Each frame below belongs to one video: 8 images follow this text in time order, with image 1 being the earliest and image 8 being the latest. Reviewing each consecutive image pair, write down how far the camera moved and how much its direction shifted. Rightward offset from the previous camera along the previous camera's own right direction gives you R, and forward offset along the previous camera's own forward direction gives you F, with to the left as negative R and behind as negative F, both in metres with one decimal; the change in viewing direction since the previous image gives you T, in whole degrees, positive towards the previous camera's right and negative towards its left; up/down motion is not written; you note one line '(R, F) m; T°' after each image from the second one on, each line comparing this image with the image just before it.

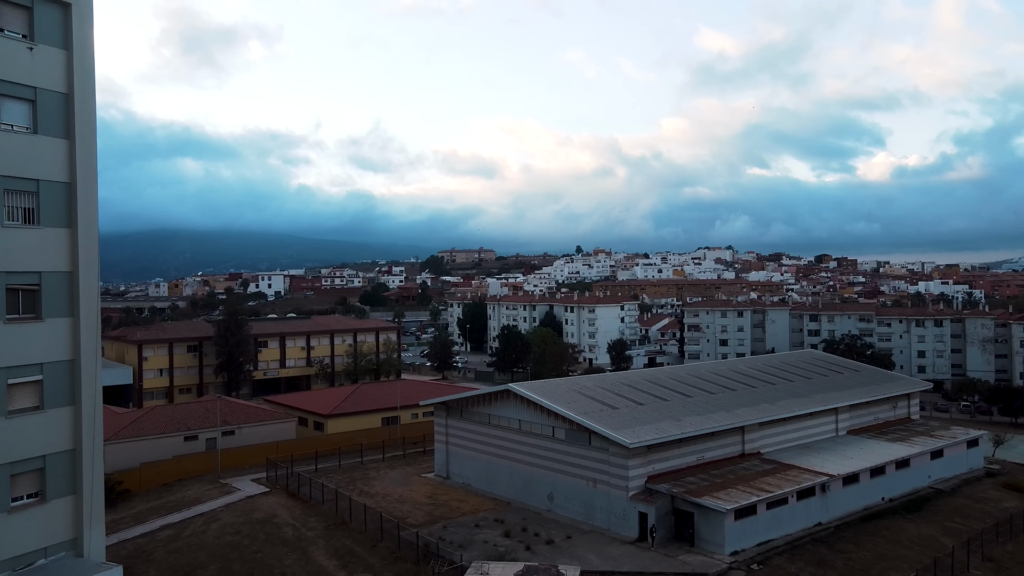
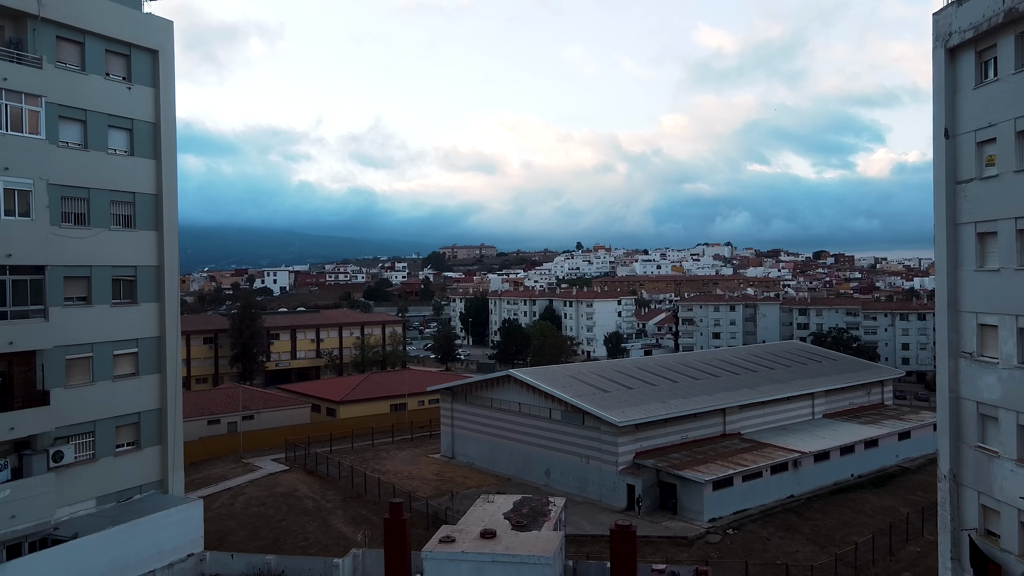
(0.0, -3.5) m; 0°
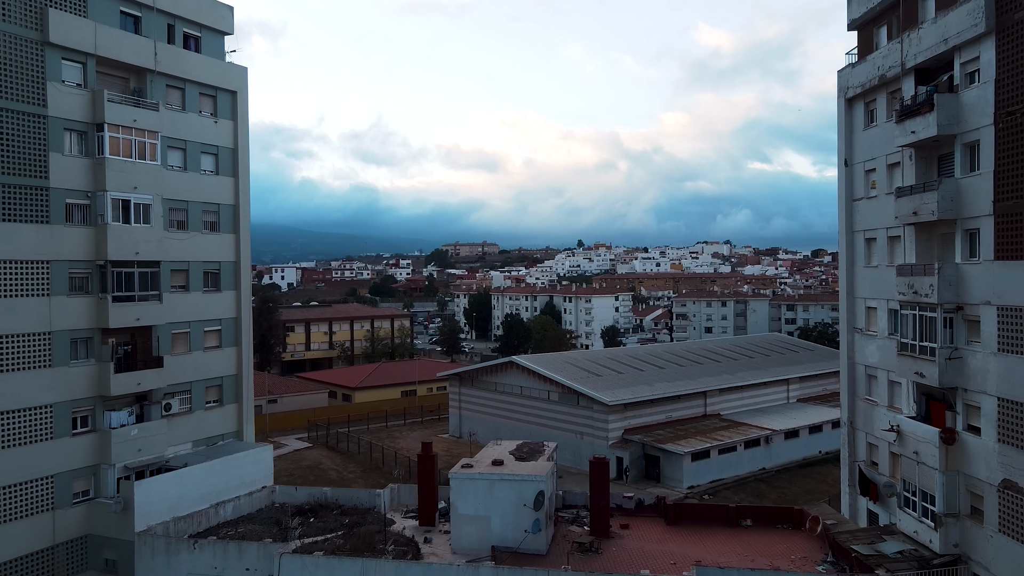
(-0.1, -4.7) m; 0°
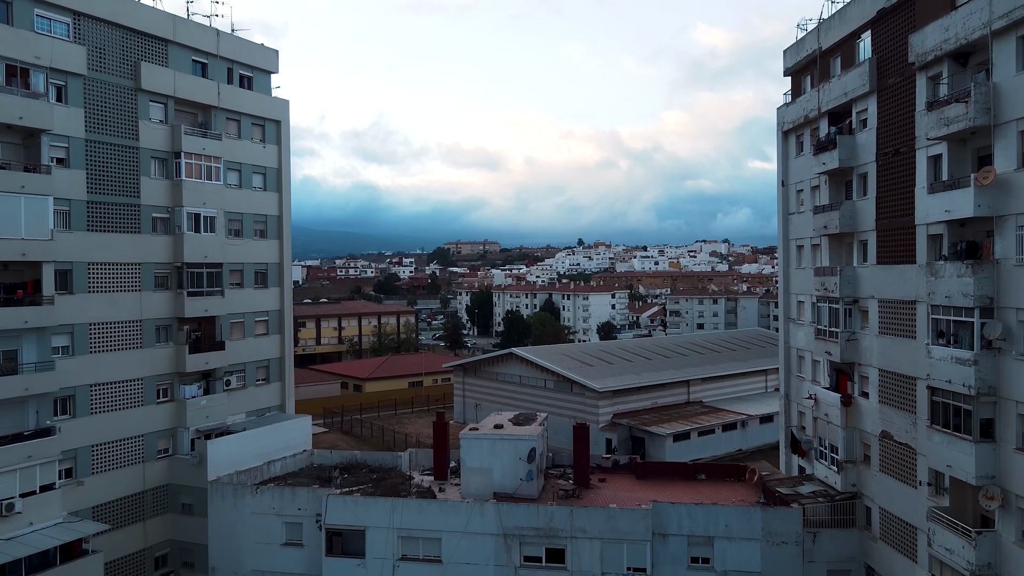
(+0.1, -4.4) m; 0°
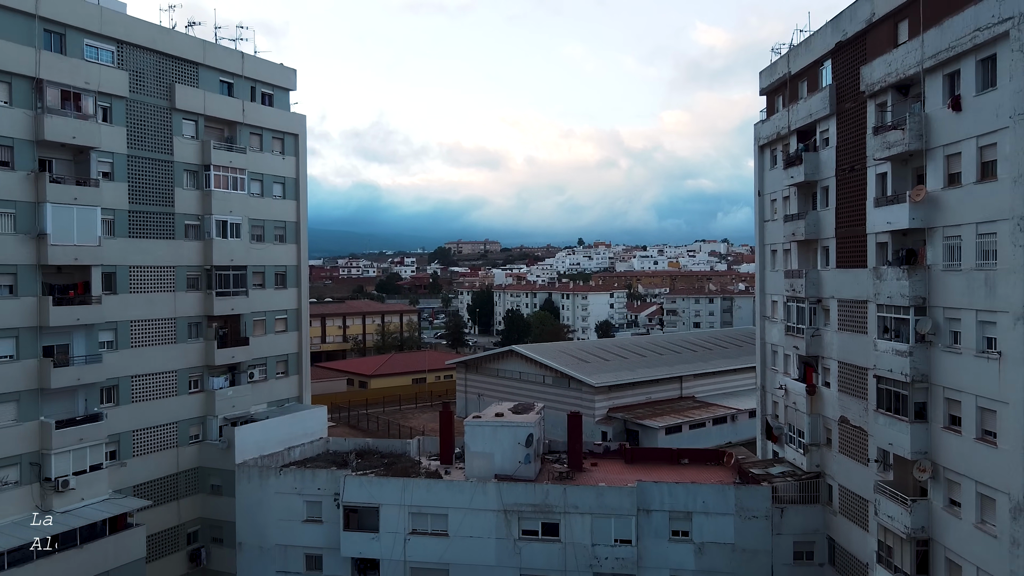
(0.0, -2.2) m; 0°
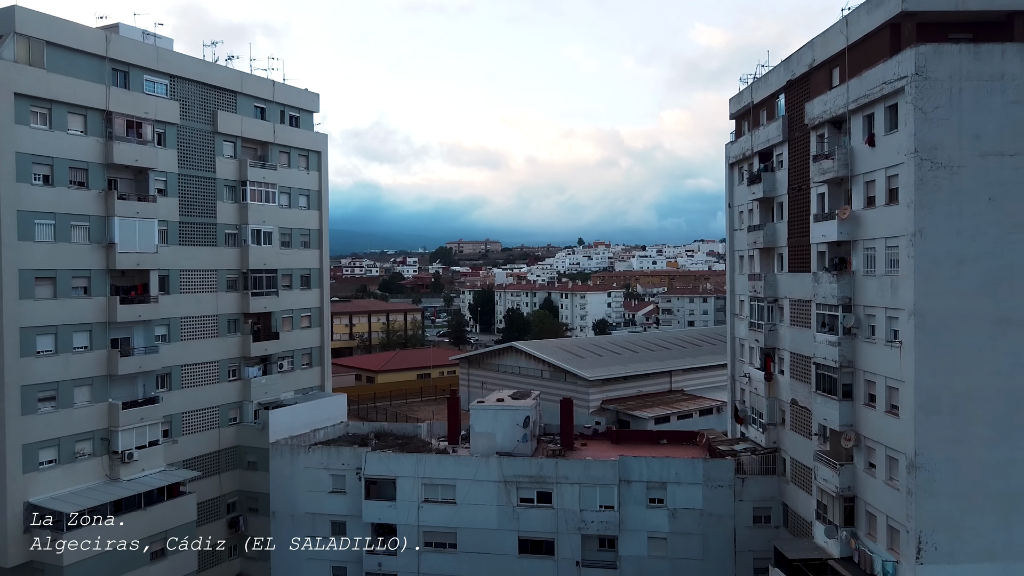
(0.0, -3.5) m; 0°
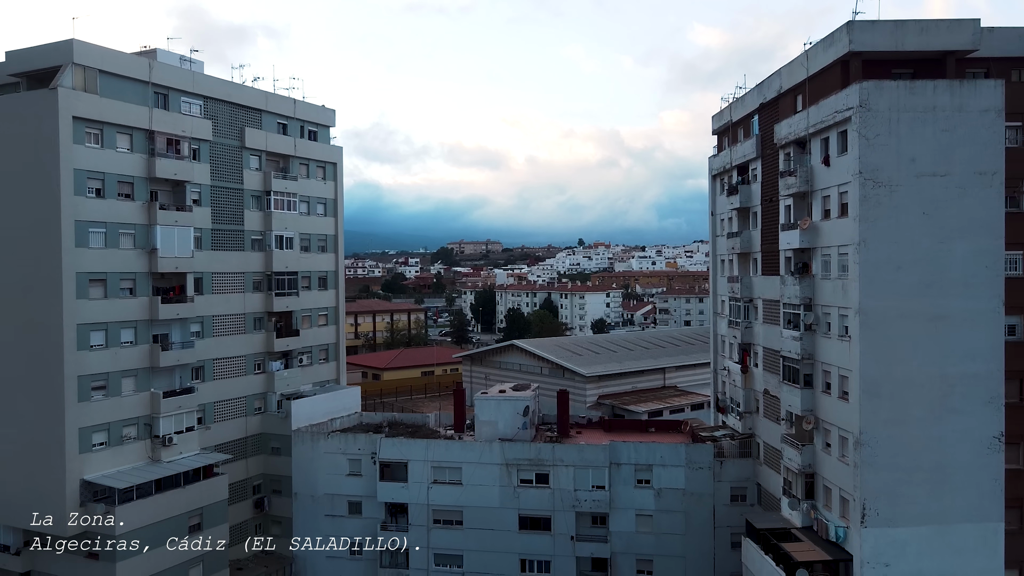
(0.0, -2.7) m; 0°
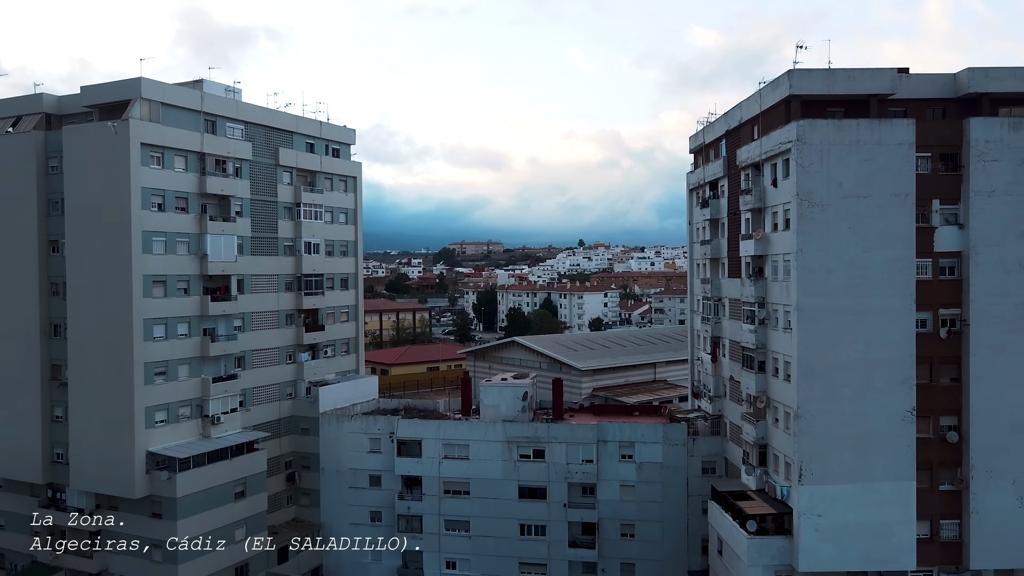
(0.0, -4.3) m; 0°
